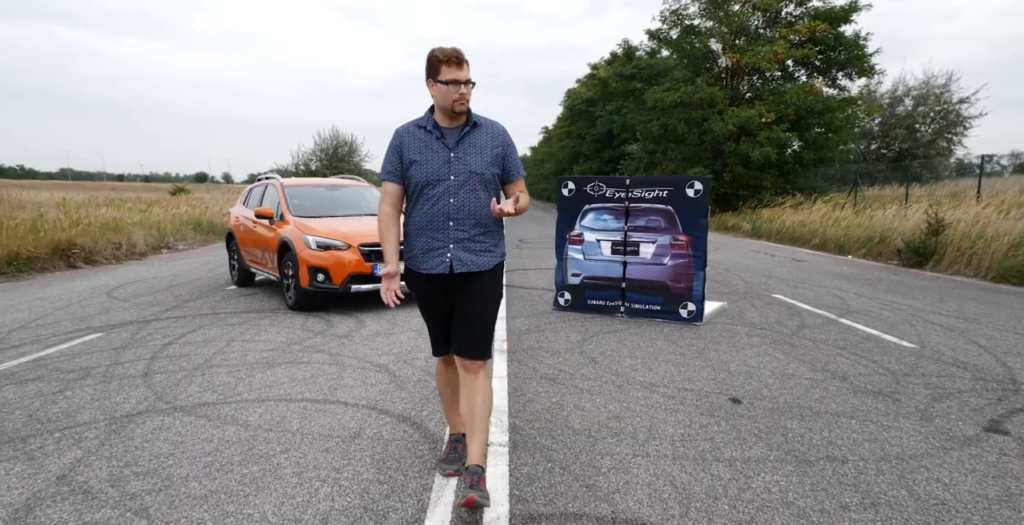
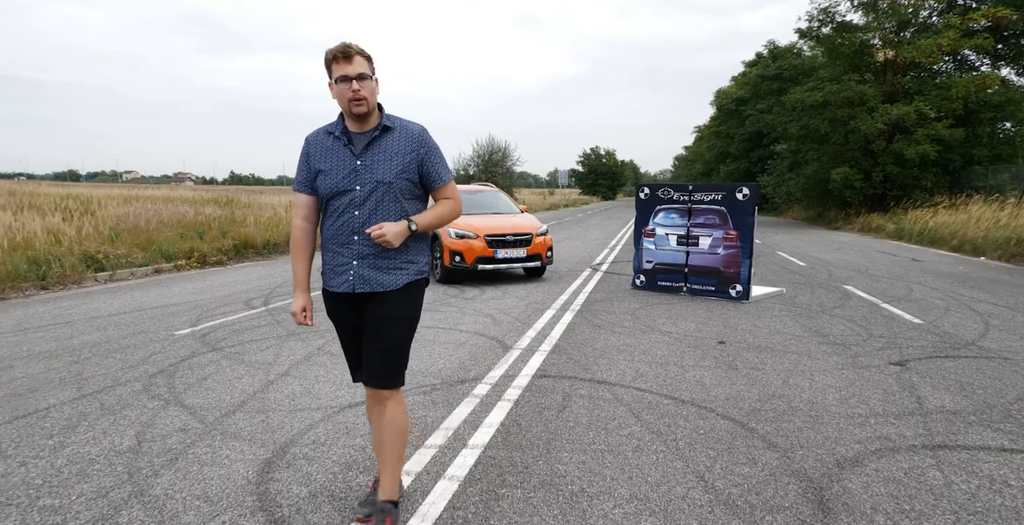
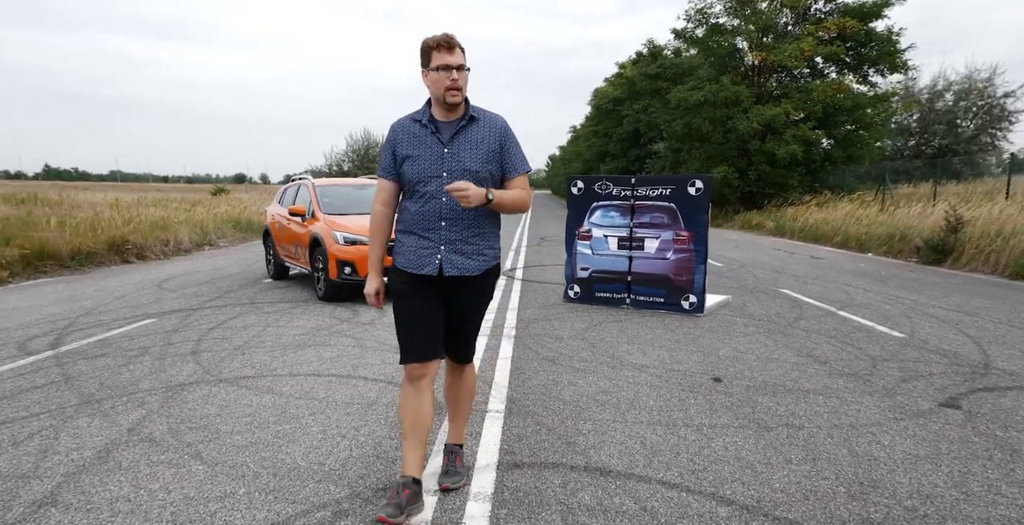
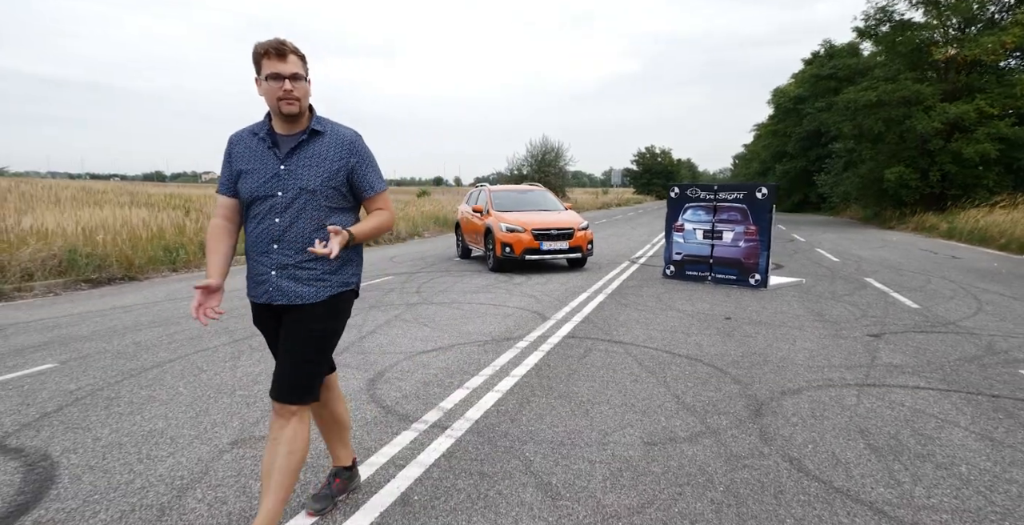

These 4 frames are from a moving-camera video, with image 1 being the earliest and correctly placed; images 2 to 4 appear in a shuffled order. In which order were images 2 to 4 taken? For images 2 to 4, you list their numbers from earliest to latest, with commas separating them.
3, 2, 4
